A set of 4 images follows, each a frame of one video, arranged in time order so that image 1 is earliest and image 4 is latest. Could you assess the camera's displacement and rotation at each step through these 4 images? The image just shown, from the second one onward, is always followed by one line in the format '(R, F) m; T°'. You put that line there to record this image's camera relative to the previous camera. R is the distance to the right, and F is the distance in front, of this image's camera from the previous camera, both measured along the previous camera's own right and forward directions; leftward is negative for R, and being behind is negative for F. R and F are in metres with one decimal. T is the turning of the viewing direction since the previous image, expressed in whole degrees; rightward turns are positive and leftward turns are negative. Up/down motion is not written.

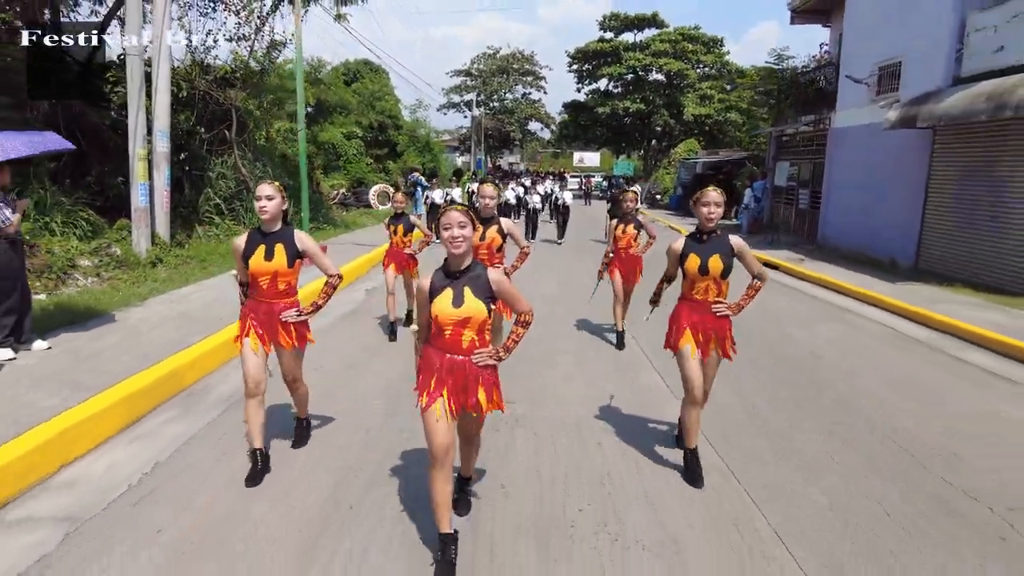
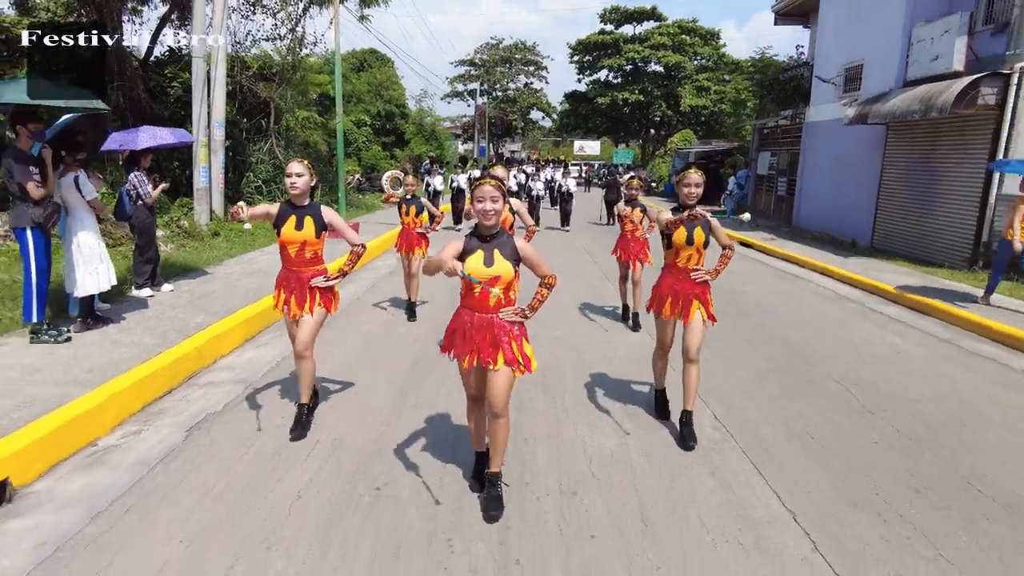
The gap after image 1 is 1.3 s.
(-0.1, -2.1) m; 0°
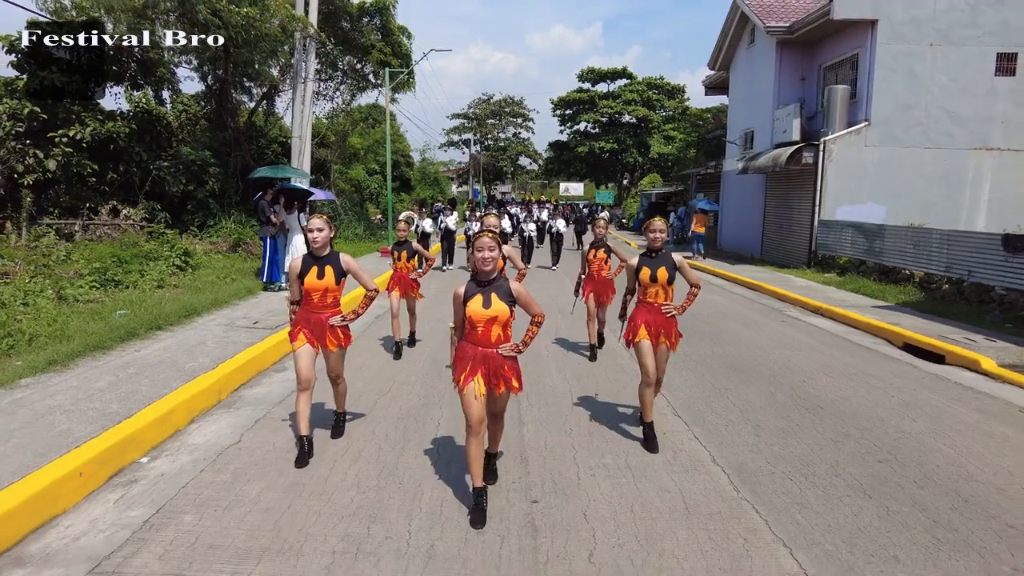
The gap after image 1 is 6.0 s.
(-0.1, -6.4) m; +1°
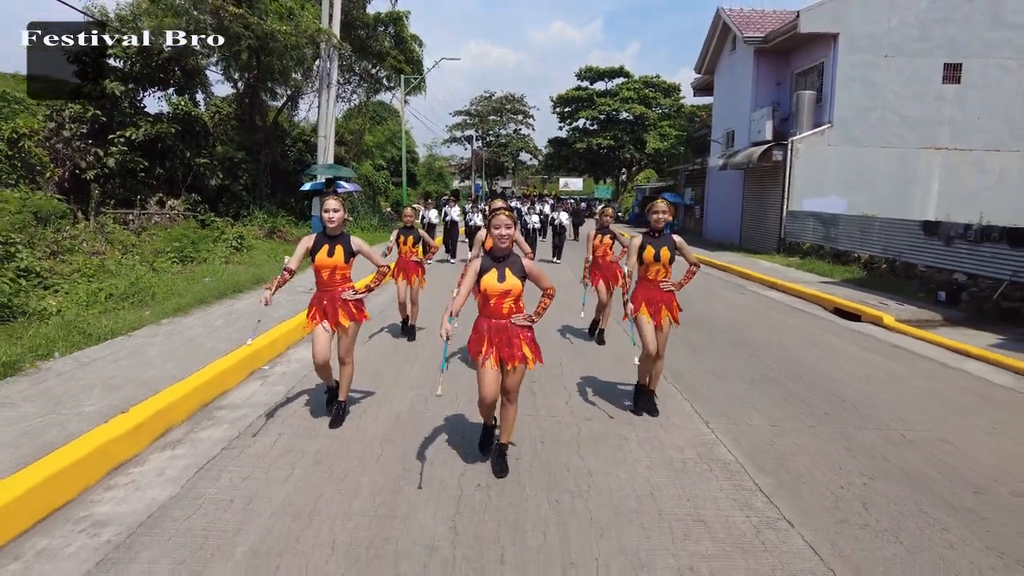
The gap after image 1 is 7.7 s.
(-0.1, -2.3) m; 0°
